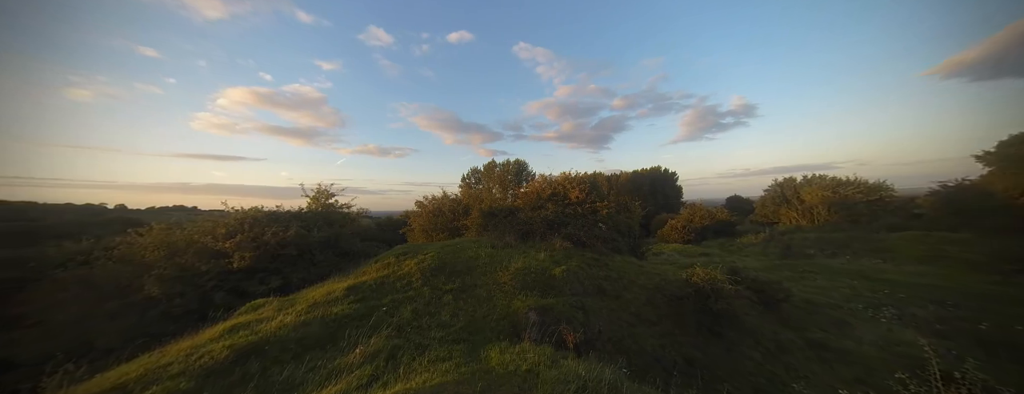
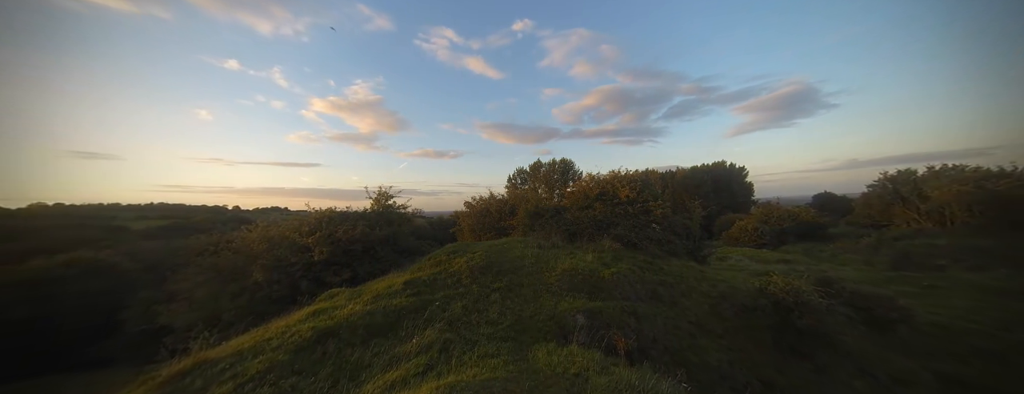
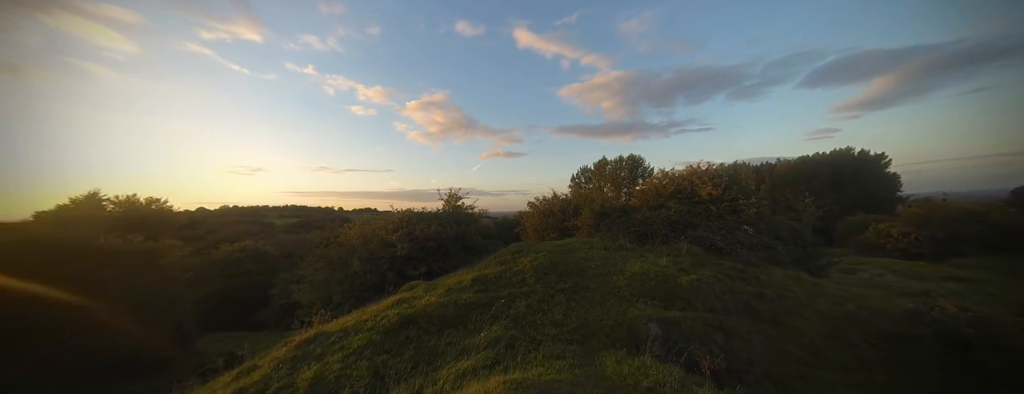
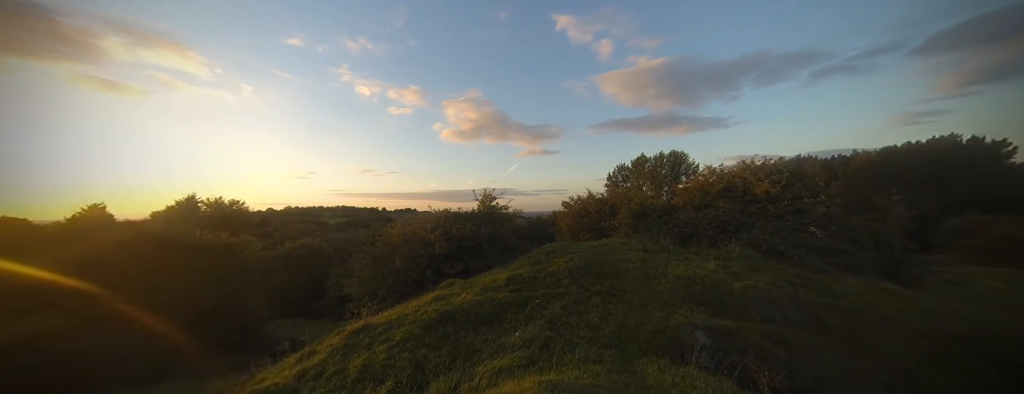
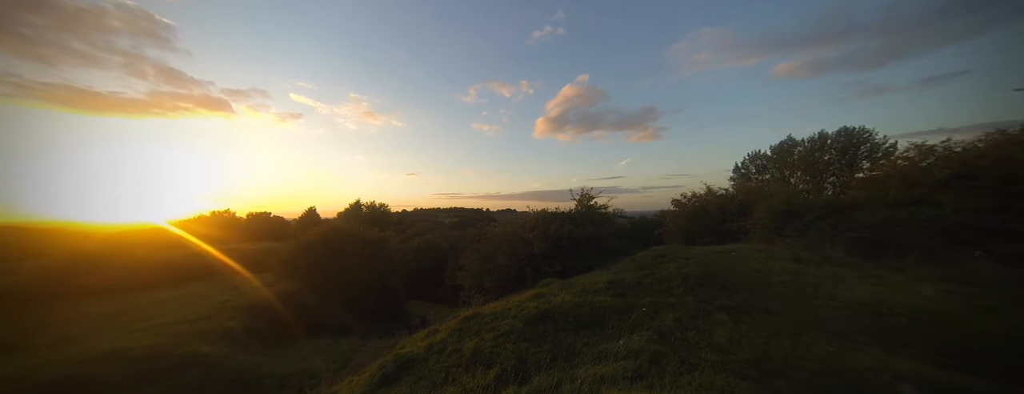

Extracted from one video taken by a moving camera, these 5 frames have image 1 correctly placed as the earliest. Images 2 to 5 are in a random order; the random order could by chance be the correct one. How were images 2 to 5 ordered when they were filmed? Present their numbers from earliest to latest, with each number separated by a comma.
2, 3, 4, 5
